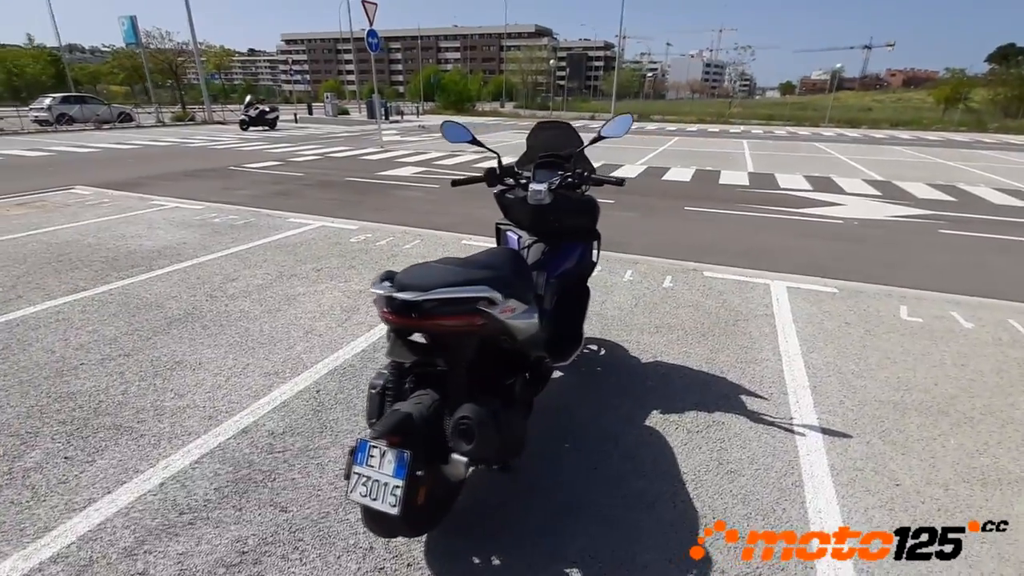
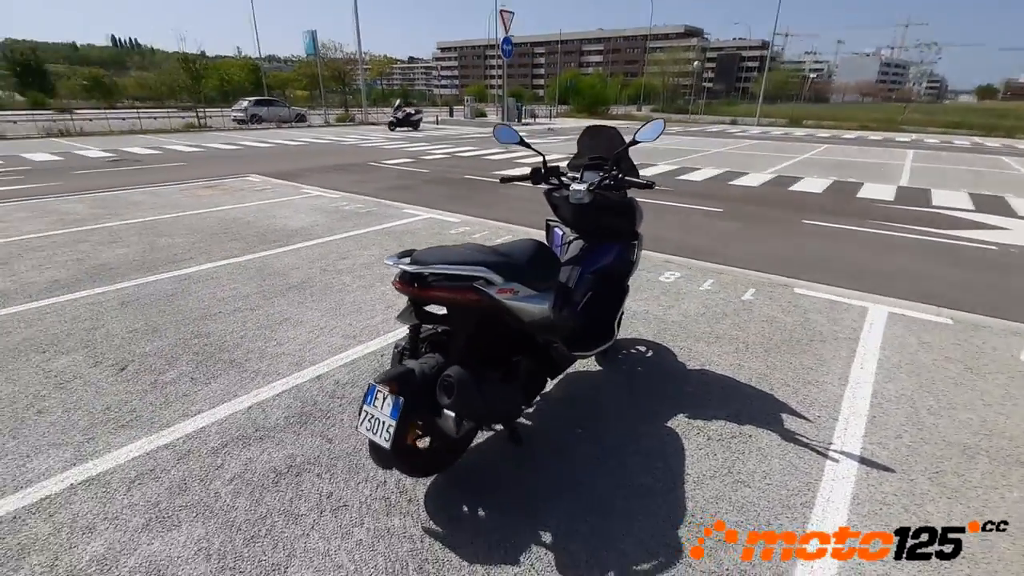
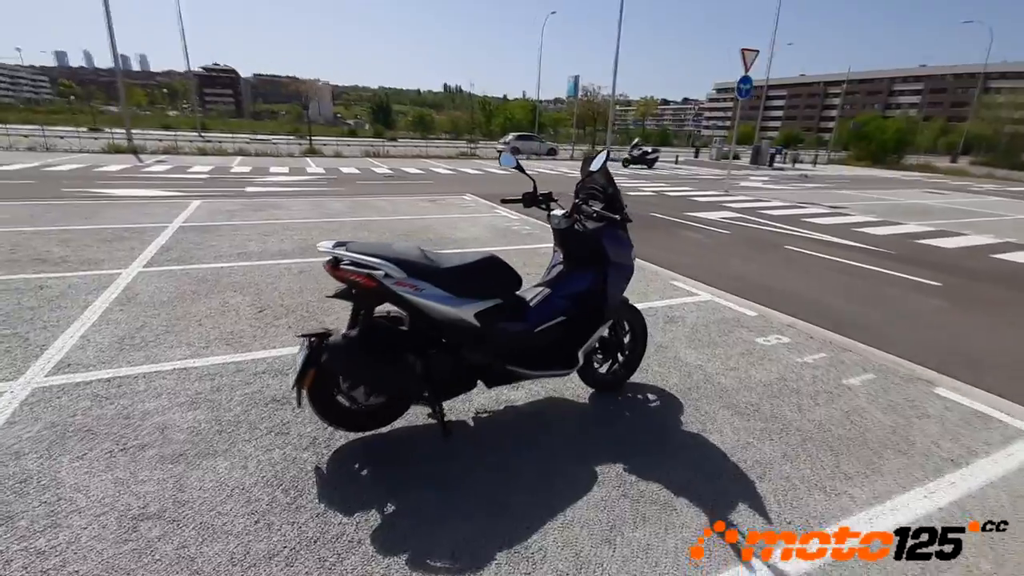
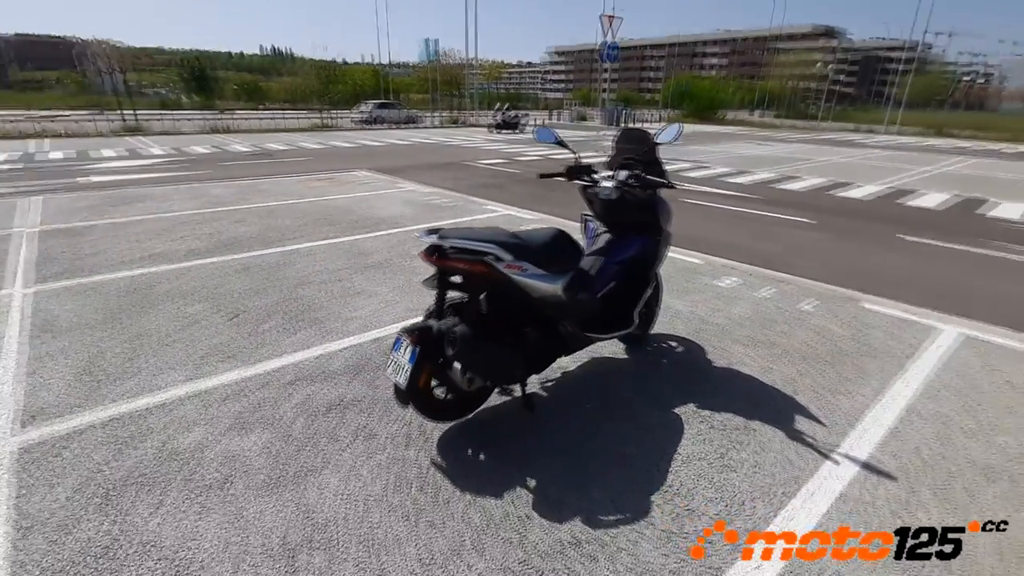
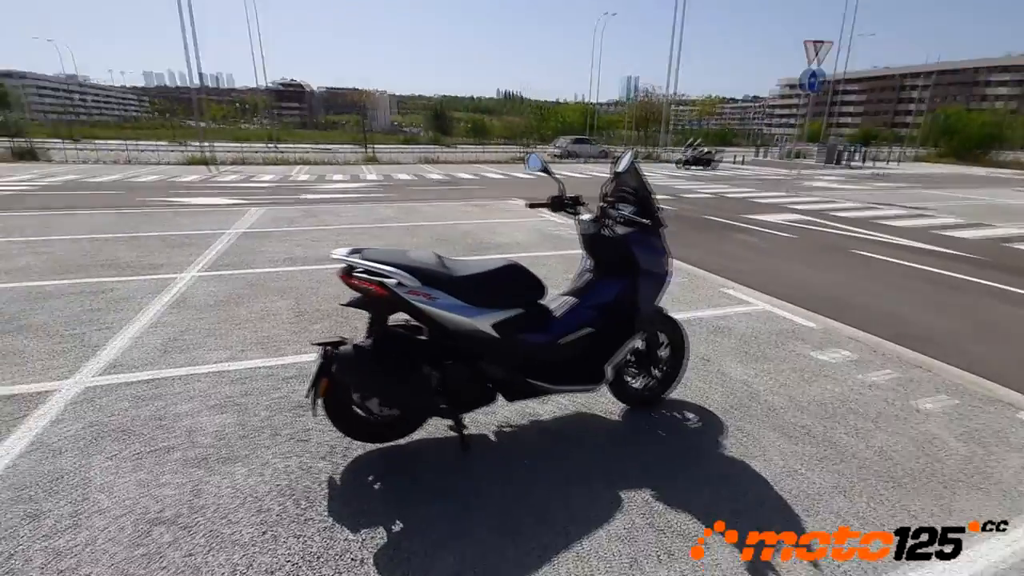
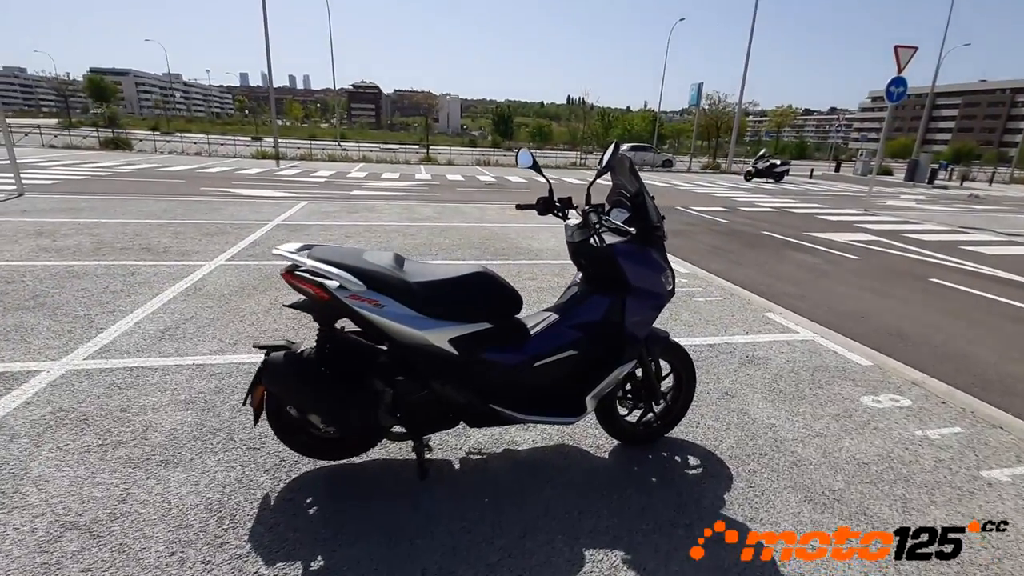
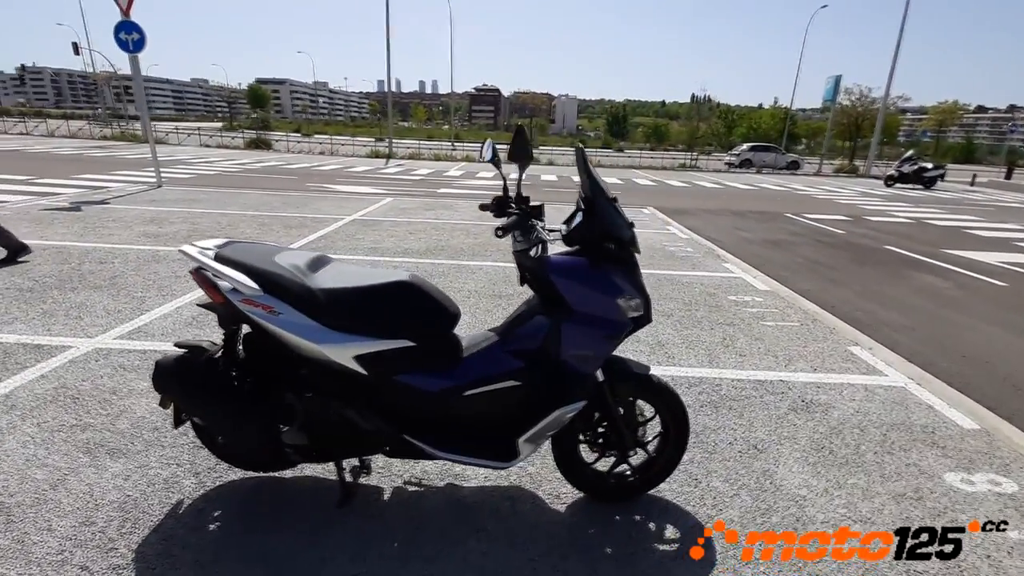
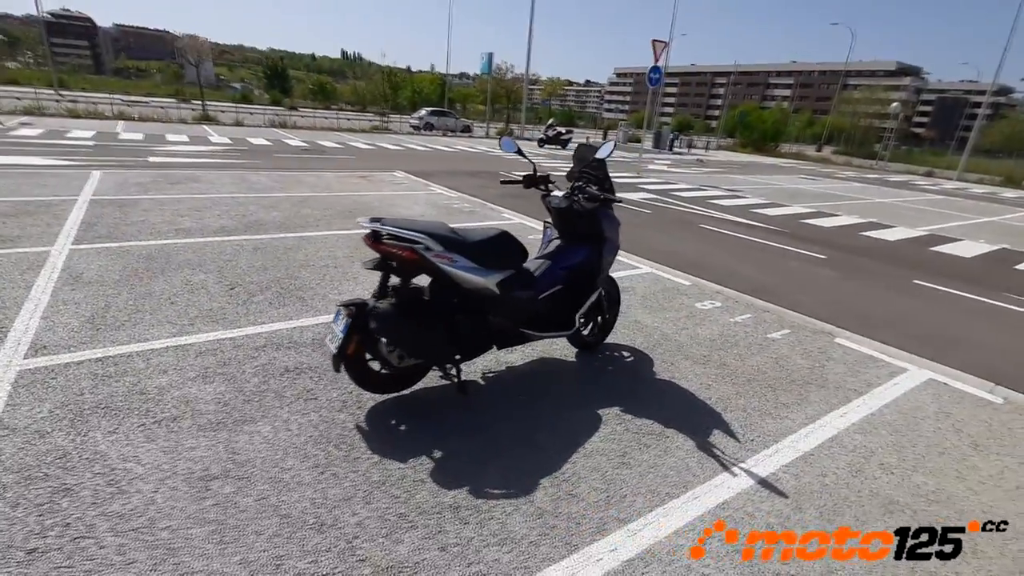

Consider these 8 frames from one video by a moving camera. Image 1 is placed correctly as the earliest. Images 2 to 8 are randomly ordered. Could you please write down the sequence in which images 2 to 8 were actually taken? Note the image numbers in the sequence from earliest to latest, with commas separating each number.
2, 4, 8, 3, 5, 6, 7
